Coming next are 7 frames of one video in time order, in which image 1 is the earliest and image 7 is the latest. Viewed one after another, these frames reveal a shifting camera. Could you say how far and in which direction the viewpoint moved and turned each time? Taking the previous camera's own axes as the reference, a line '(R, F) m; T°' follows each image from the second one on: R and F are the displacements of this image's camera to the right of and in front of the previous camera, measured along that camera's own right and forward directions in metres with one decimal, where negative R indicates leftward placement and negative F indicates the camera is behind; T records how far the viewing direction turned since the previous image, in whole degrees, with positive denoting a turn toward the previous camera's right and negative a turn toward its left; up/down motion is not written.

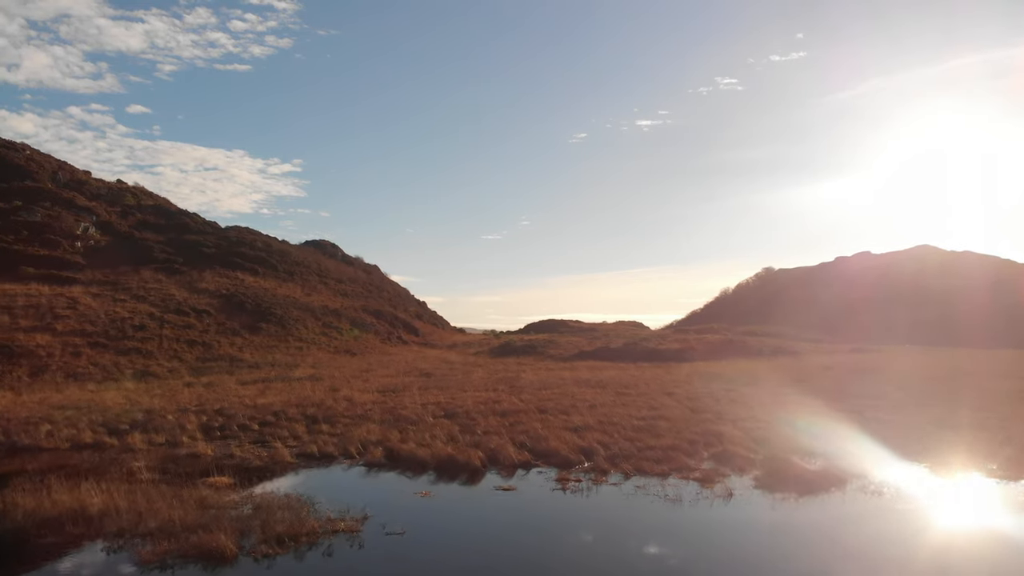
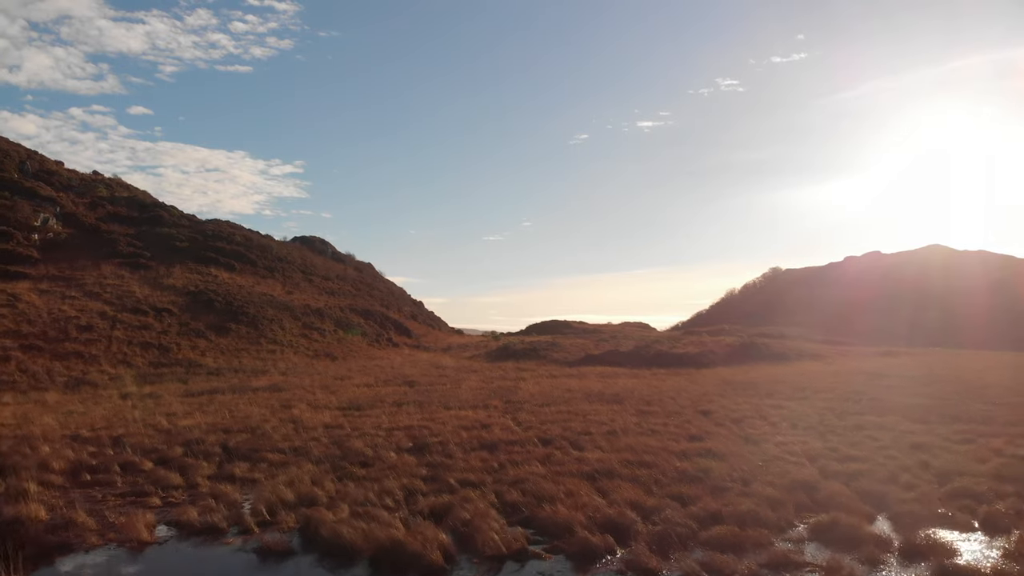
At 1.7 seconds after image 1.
(+0.2, +4.1) m; 0°
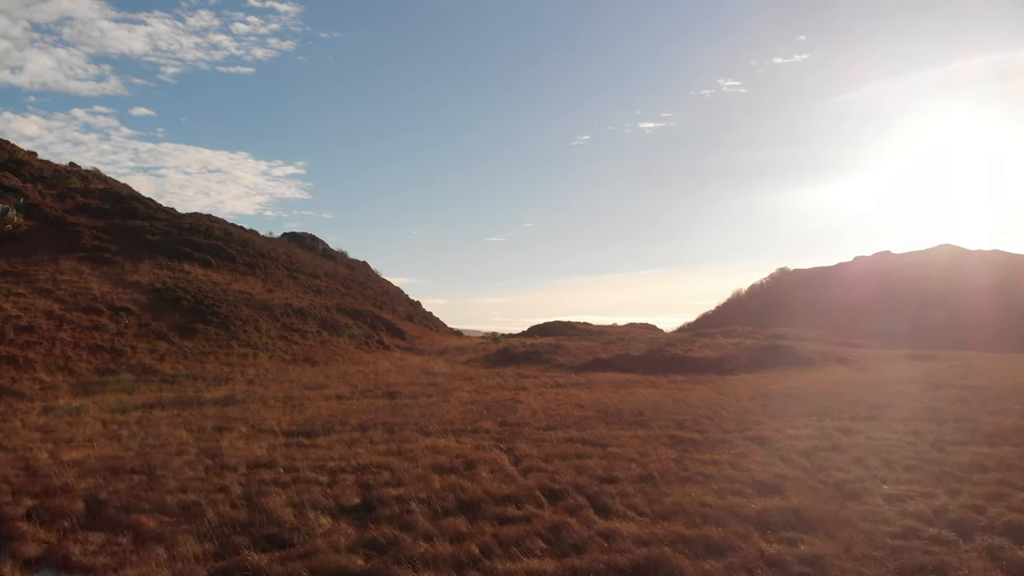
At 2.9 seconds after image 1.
(+0.1, +3.7) m; 0°
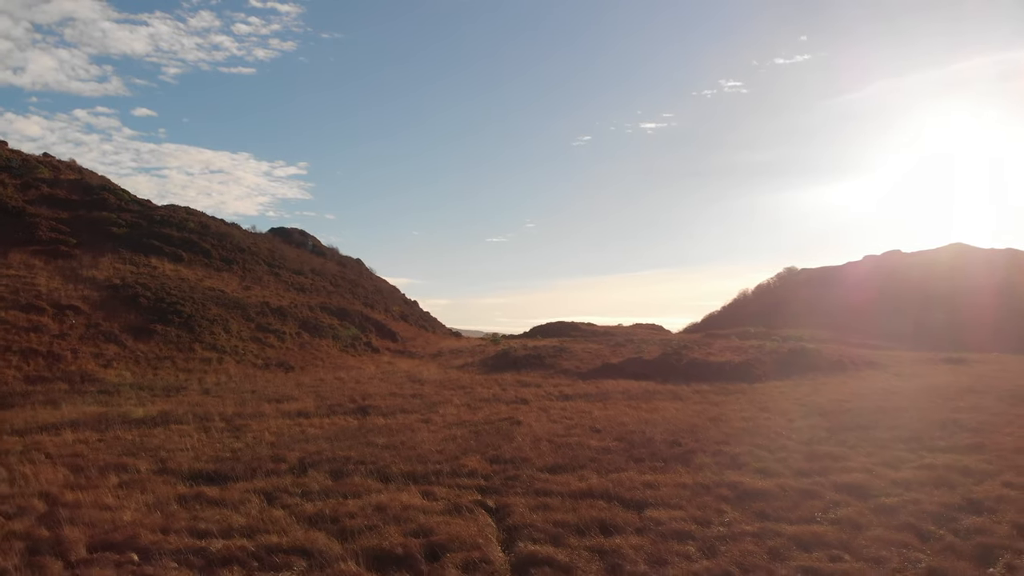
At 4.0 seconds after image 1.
(+0.1, +3.6) m; 0°
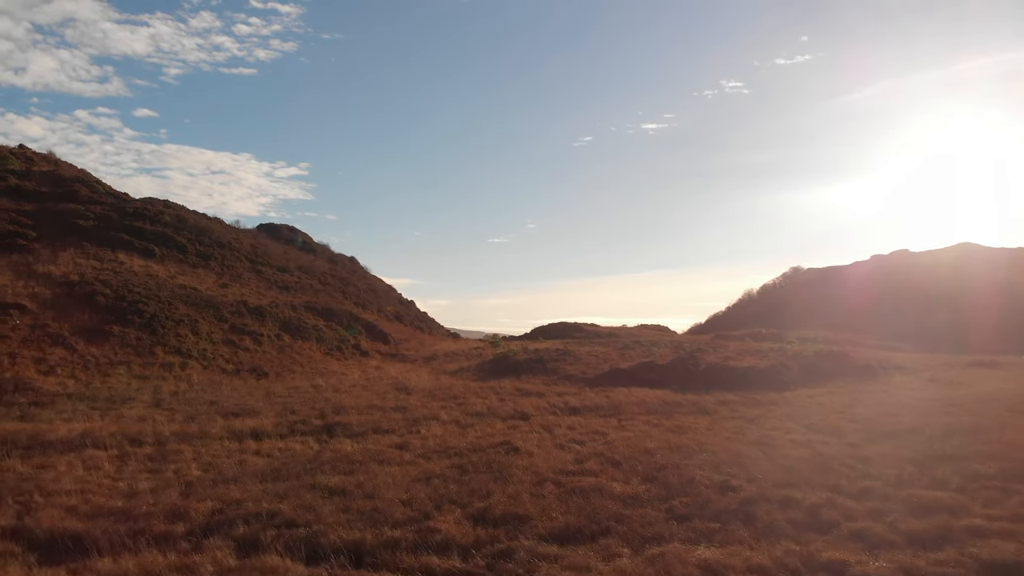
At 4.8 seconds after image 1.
(+0.1, +3.0) m; 0°
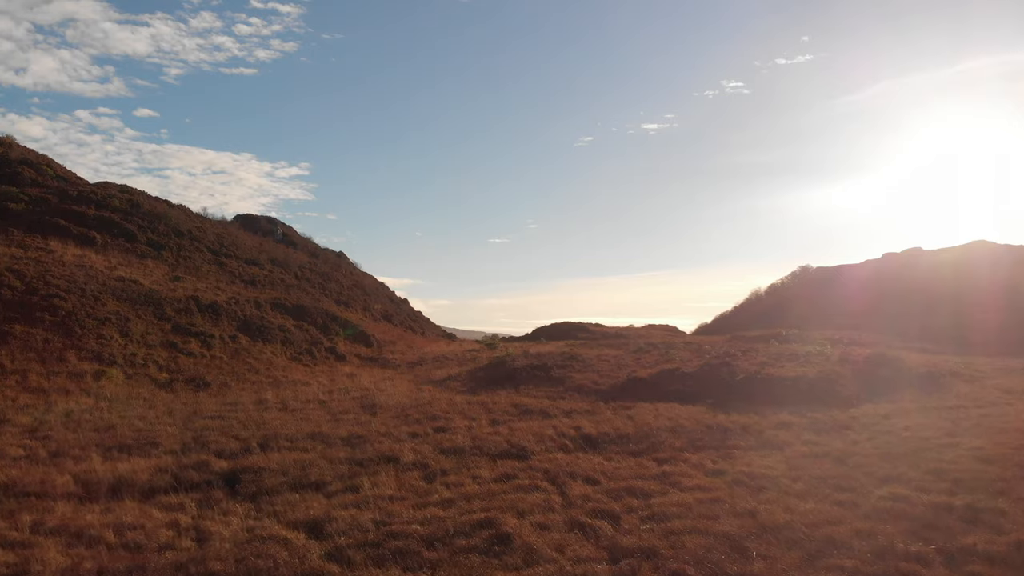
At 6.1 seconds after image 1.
(+0.2, +4.8) m; 0°
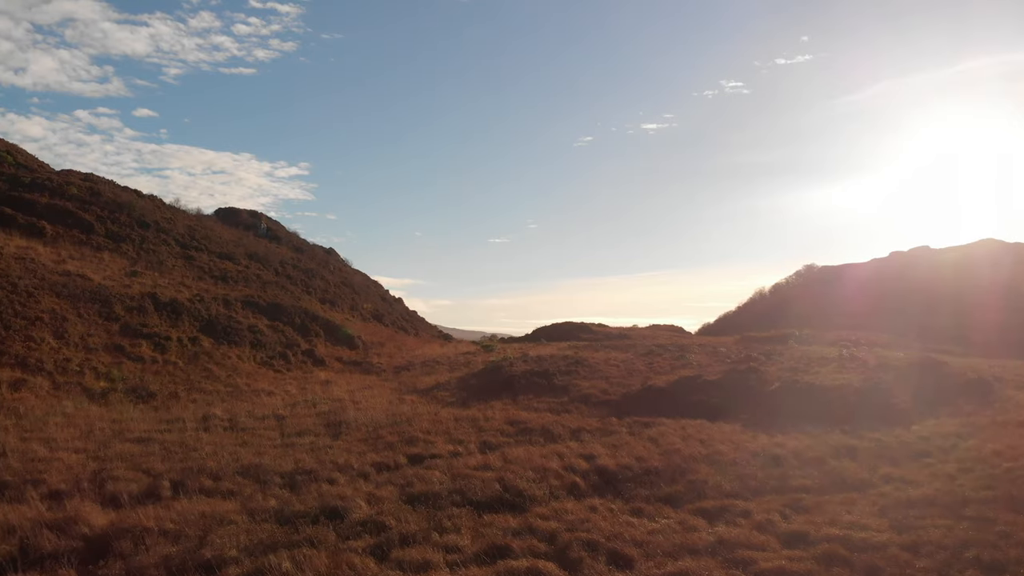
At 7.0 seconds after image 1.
(+0.1, +3.1) m; 0°
